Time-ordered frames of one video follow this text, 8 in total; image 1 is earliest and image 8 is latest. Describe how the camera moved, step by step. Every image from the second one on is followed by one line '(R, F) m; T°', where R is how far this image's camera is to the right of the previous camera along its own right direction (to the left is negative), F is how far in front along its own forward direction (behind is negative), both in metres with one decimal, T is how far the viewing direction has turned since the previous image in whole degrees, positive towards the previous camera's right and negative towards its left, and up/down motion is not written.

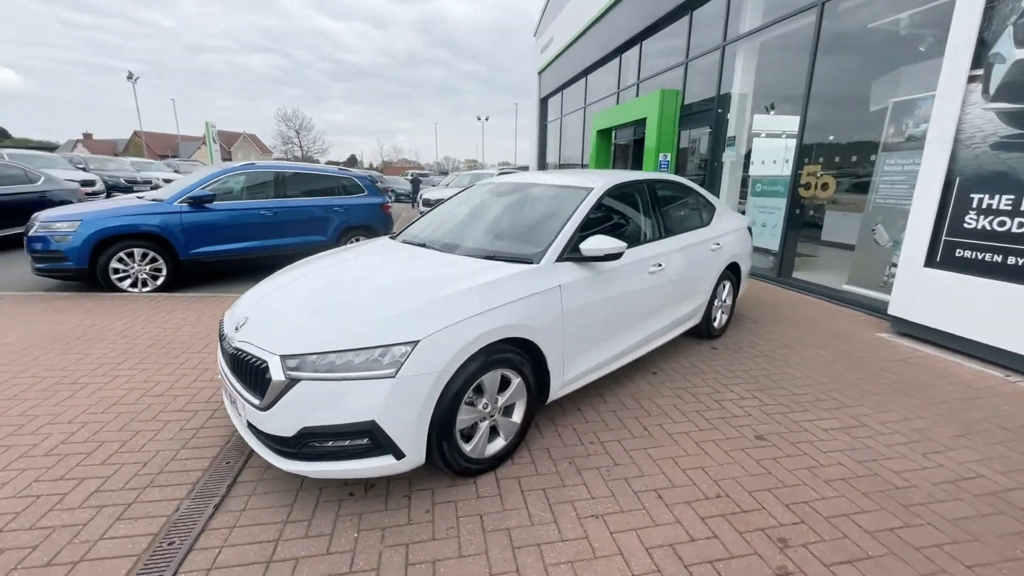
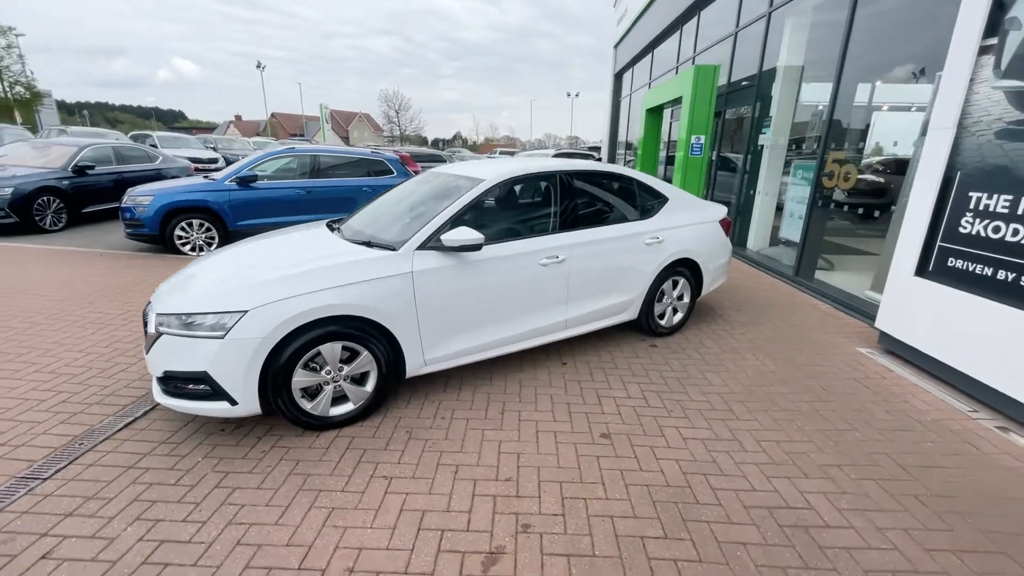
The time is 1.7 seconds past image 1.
(+1.7, 0.0) m; -12°
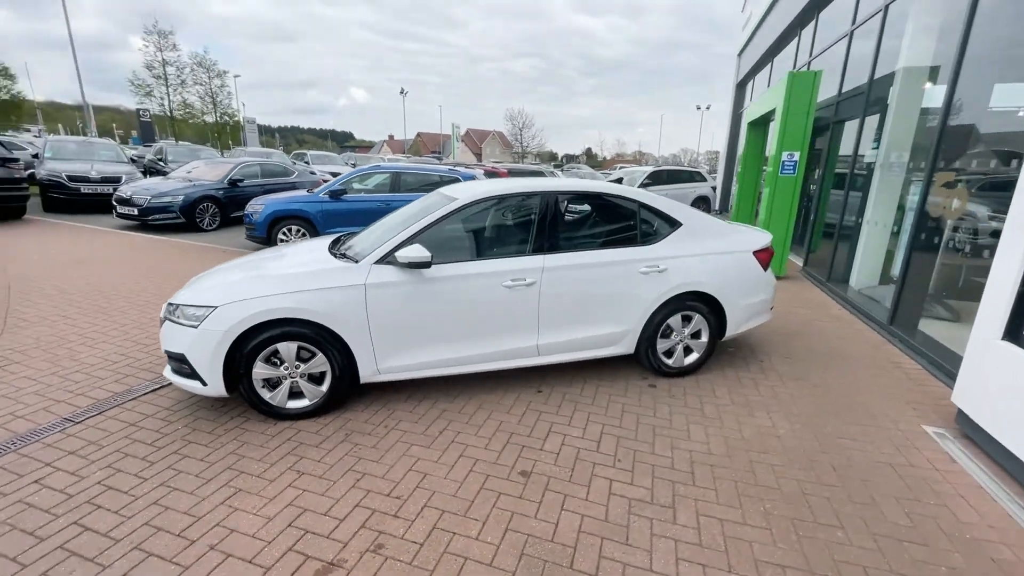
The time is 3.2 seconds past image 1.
(+1.3, +0.2) m; -16°
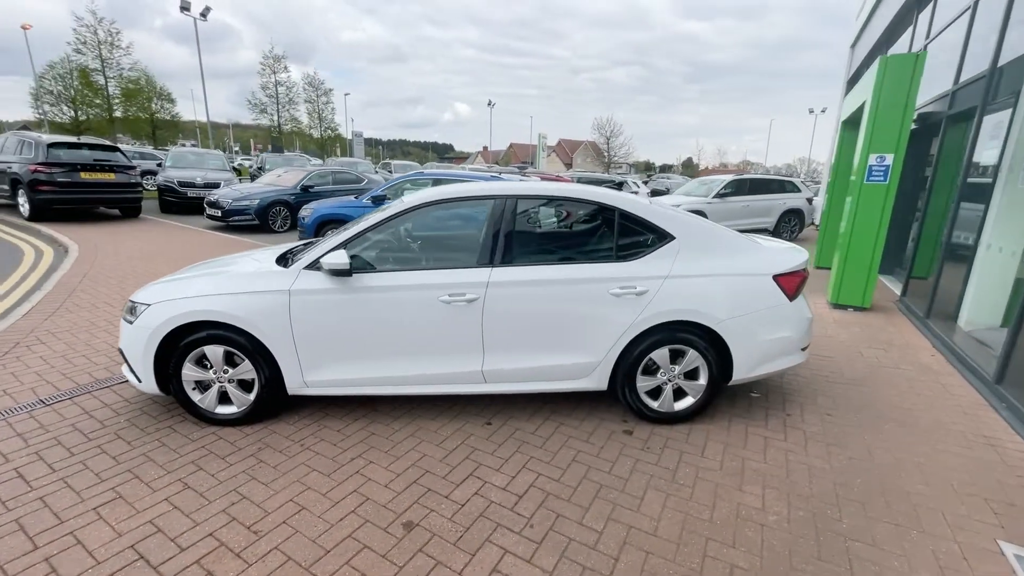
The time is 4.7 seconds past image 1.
(+1.1, +0.6) m; -12°
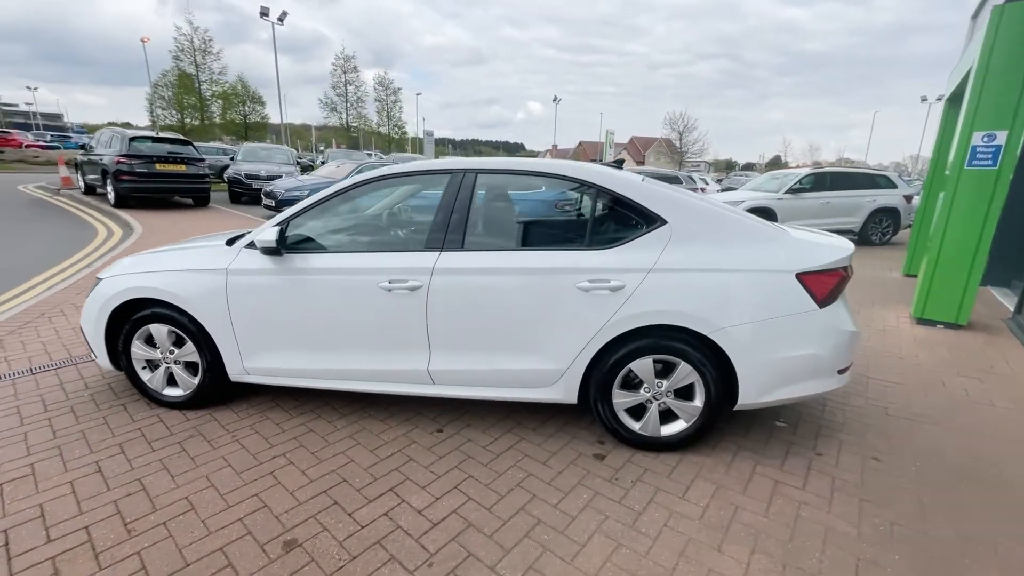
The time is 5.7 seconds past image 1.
(+0.7, +0.5) m; -9°
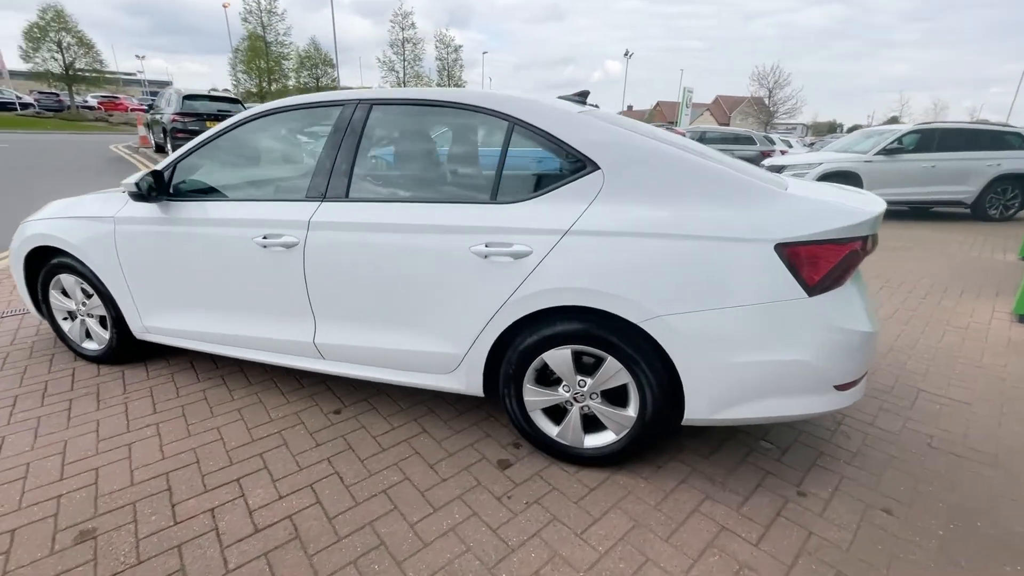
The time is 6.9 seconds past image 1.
(+0.9, +0.6) m; -9°
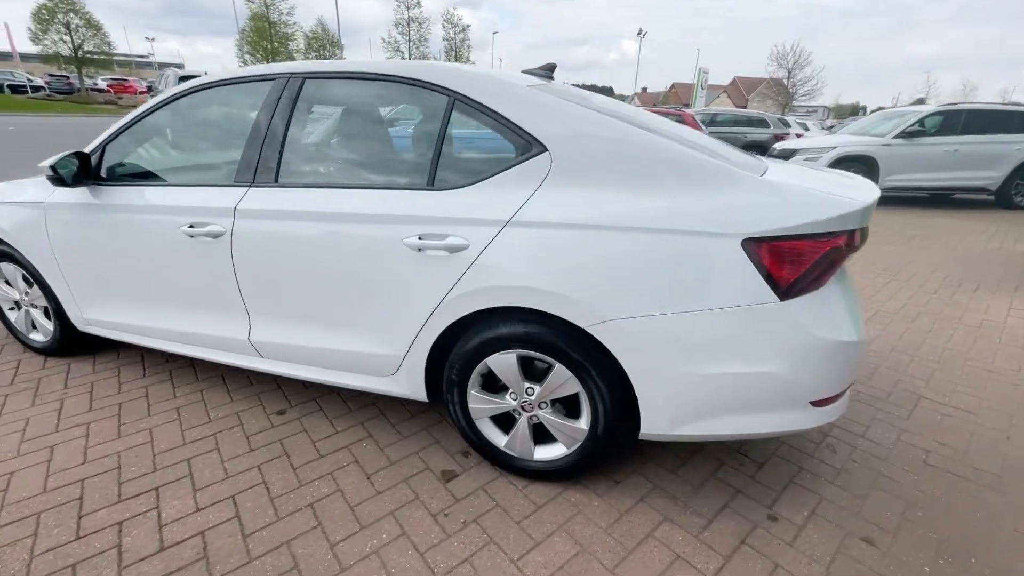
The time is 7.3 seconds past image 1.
(+0.3, +0.2) m; -1°
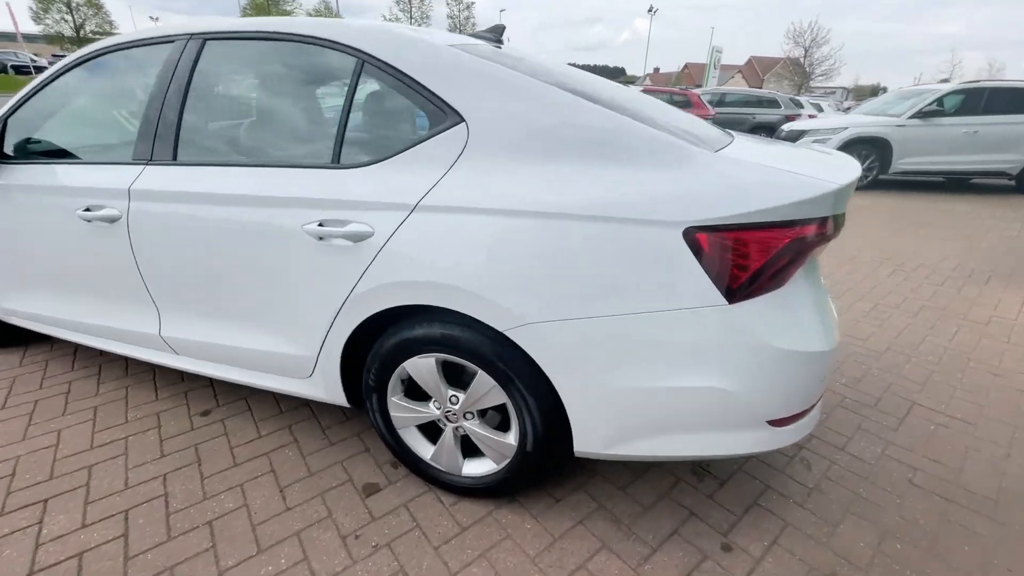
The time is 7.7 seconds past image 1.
(+0.3, +0.2) m; -1°
